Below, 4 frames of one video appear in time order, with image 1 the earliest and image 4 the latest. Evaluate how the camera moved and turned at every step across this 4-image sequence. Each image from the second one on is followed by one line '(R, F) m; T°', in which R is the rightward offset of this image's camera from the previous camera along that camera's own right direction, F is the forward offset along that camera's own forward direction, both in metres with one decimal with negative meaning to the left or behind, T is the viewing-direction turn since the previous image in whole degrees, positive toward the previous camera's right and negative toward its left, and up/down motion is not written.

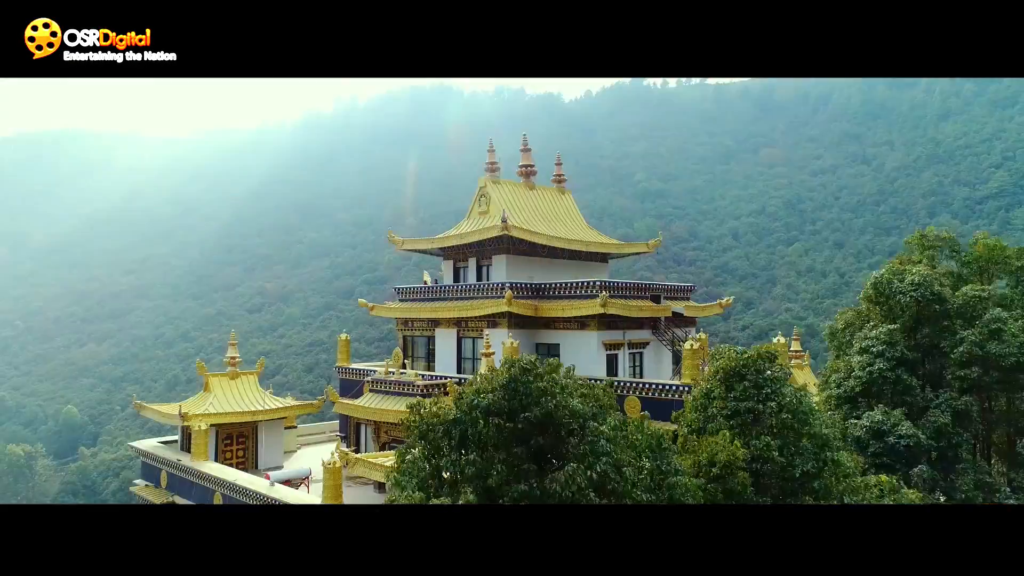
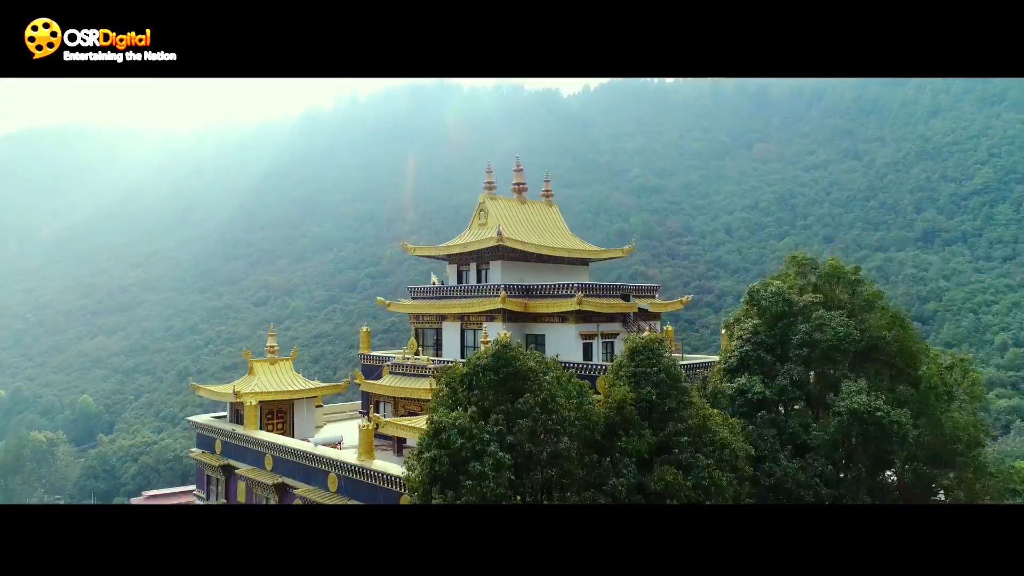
(0.0, -0.7) m; 0°
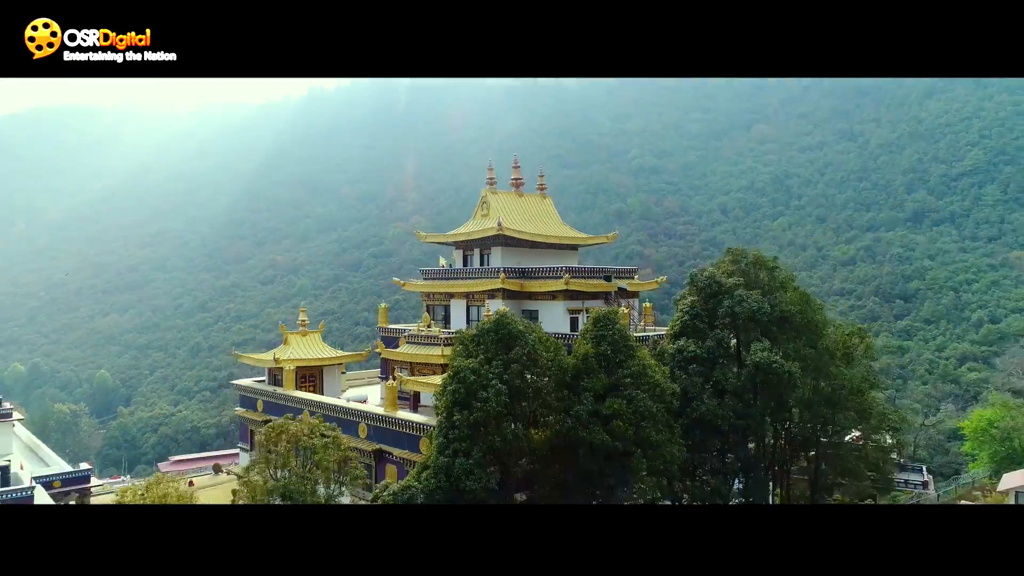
(0.0, -0.7) m; 0°
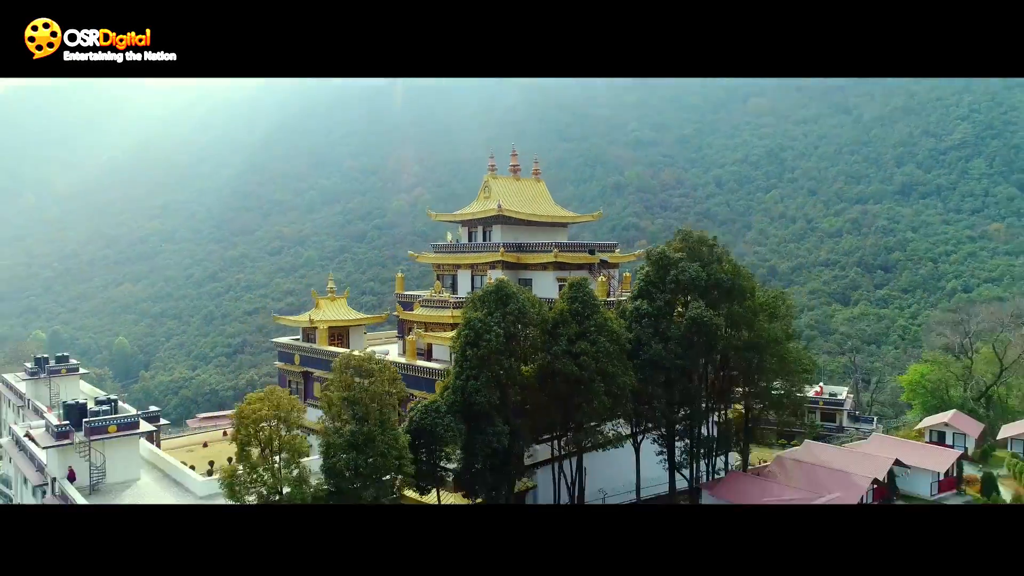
(0.0, -0.9) m; 0°
